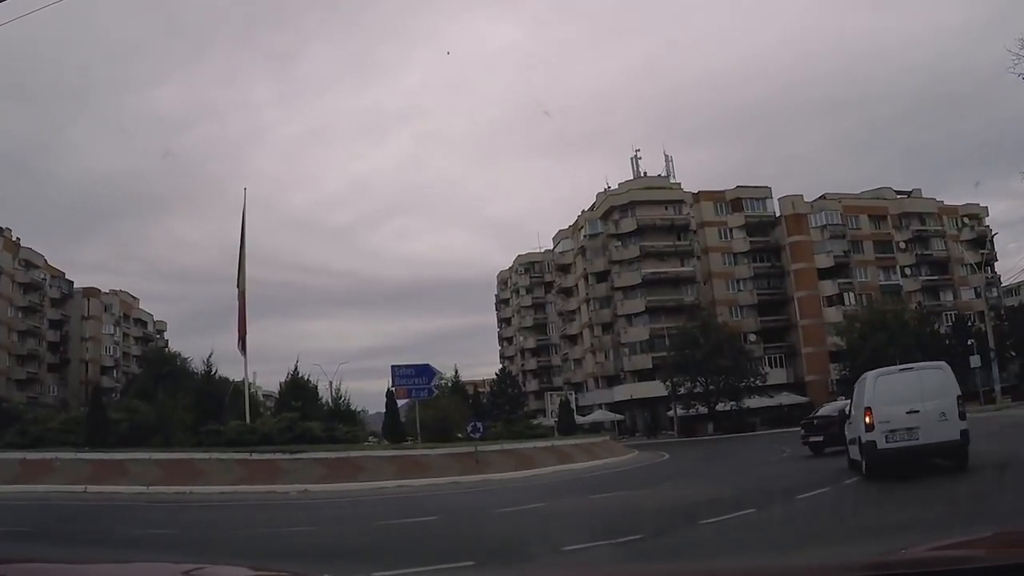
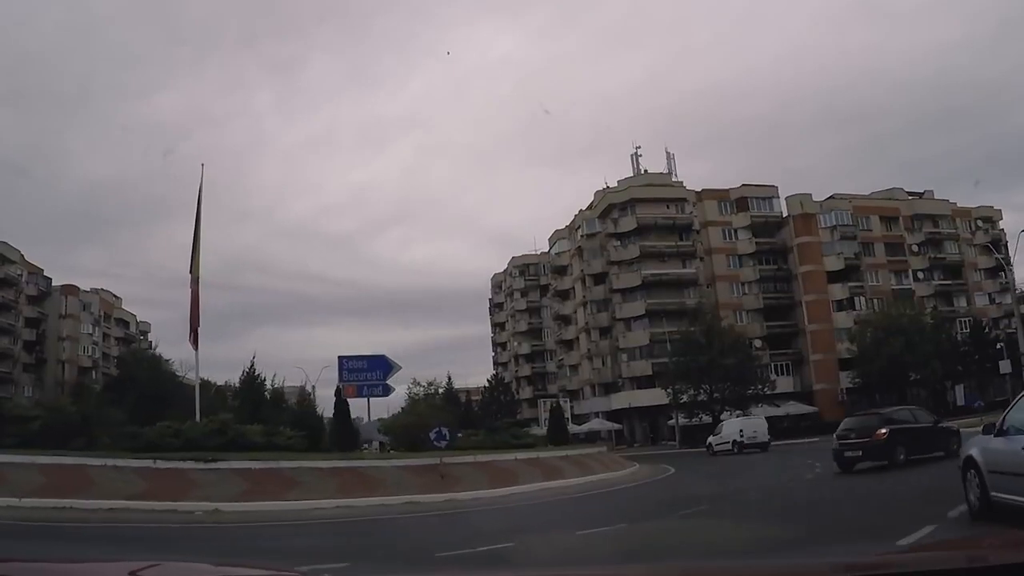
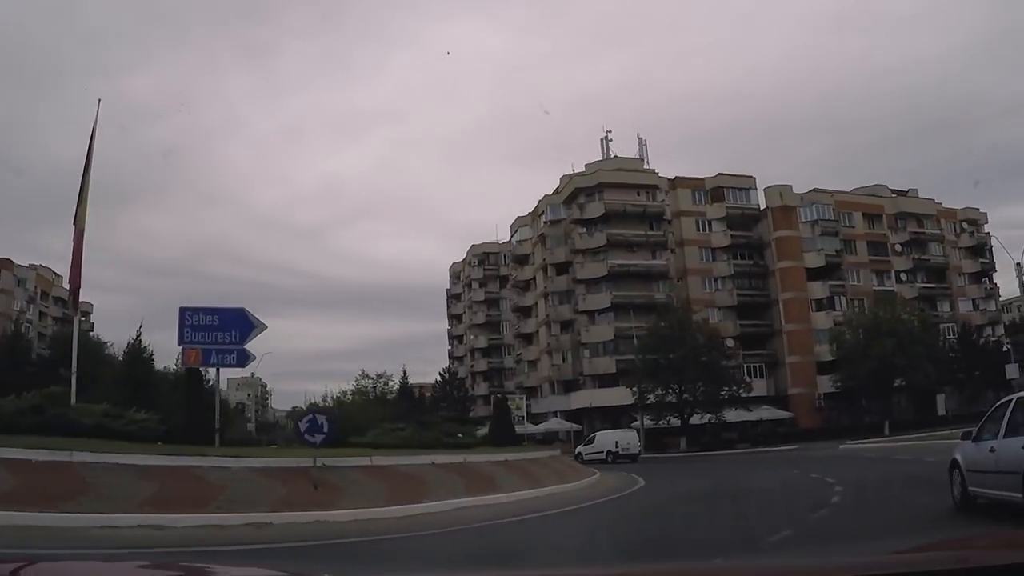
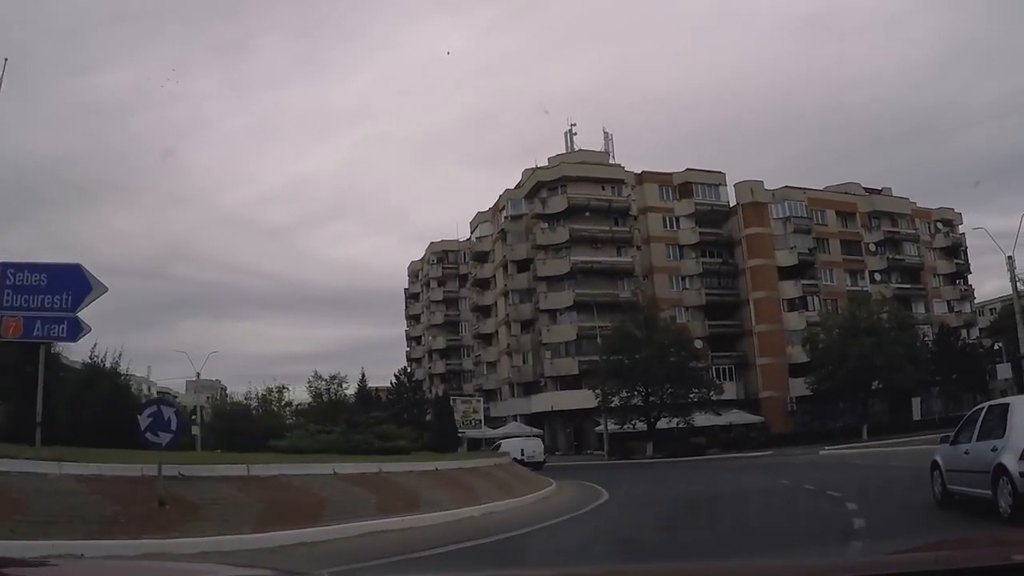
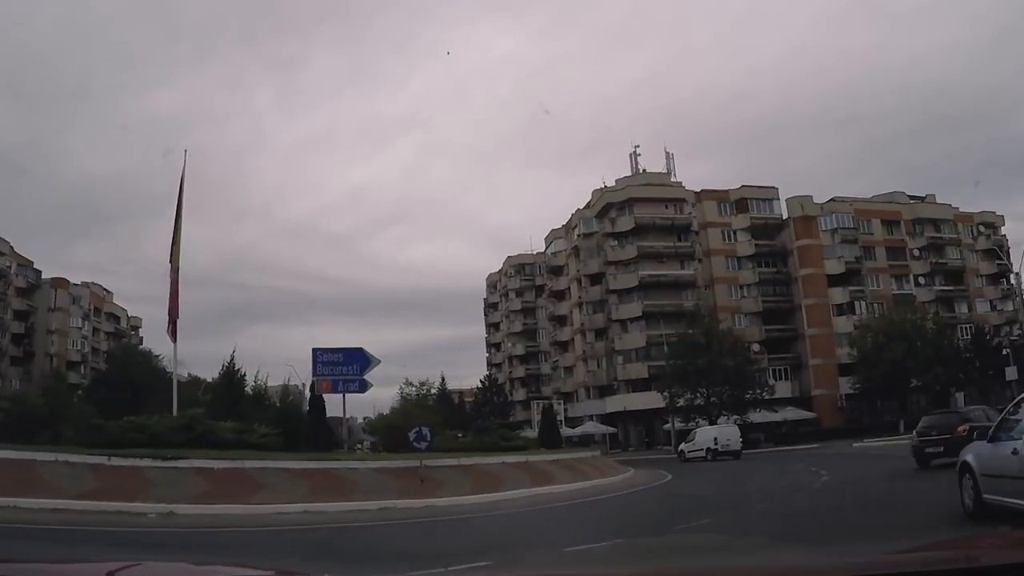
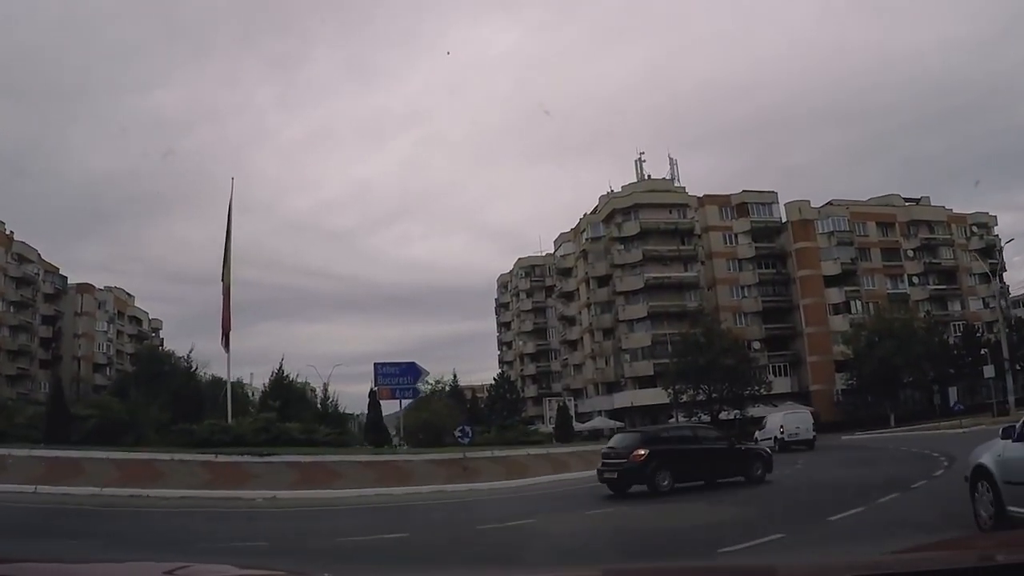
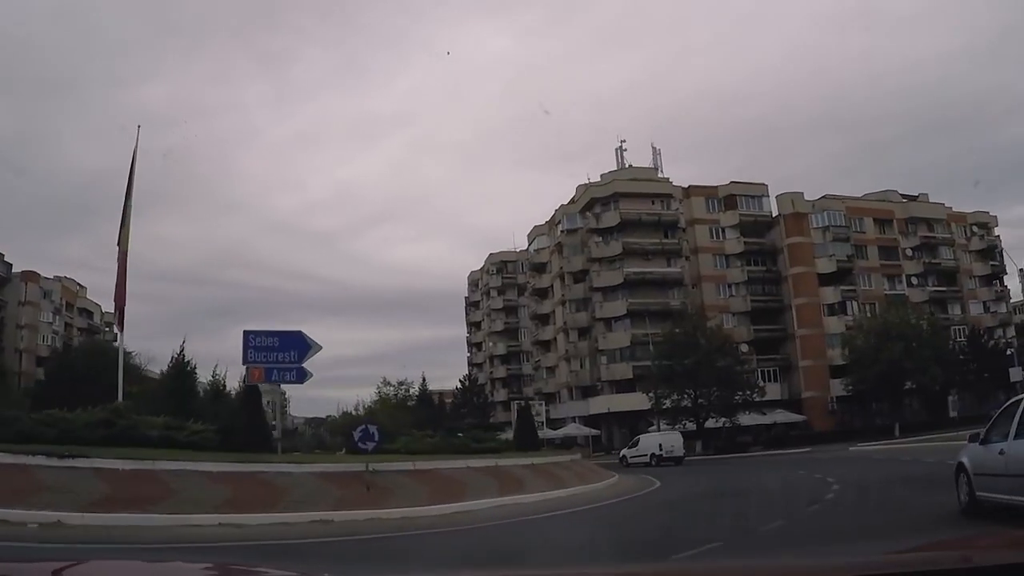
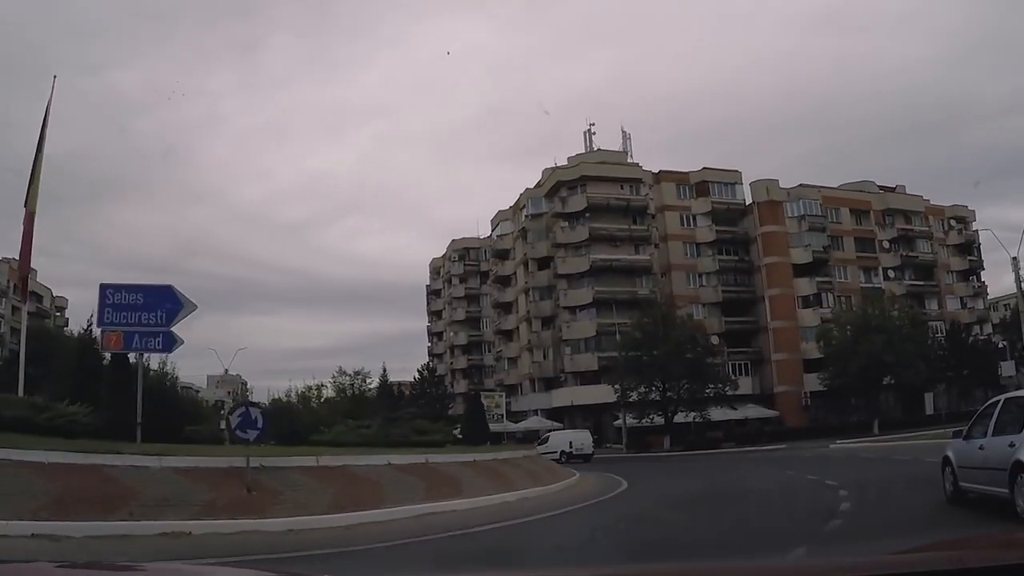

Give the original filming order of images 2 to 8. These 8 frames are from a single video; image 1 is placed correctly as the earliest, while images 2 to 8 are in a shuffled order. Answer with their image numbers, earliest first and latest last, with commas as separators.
6, 2, 5, 7, 3, 8, 4
